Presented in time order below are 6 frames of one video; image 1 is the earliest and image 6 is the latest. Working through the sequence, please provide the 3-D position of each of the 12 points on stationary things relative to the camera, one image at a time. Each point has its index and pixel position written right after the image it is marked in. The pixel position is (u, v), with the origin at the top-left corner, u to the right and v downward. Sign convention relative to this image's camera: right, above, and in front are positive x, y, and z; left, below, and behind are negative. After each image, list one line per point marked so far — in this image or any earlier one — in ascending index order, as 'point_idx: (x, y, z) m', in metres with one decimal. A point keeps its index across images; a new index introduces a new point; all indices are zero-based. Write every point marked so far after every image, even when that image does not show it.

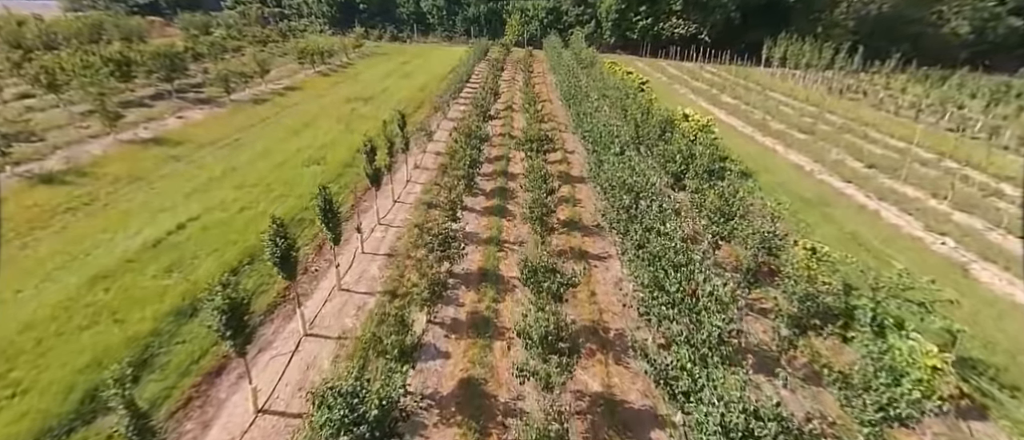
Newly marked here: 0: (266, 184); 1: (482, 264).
0: (-10.1, +1.4, +18.7) m
1: (-0.9, -1.5, +15.0) m
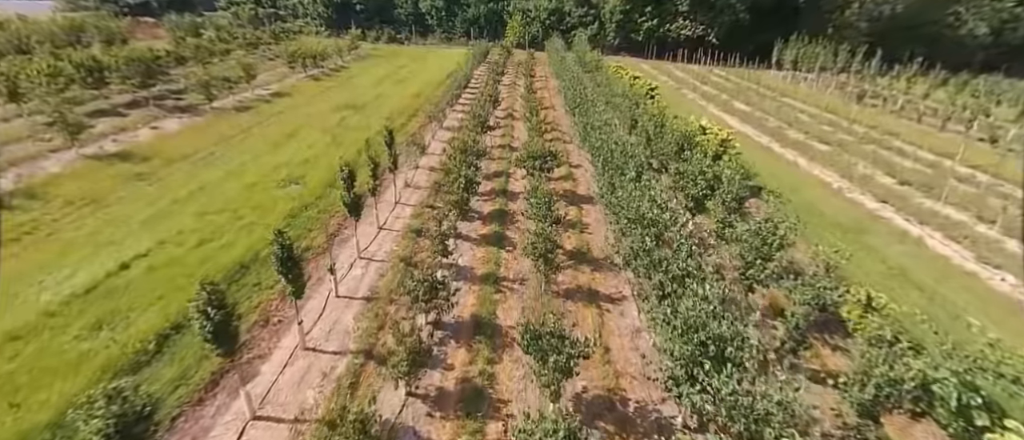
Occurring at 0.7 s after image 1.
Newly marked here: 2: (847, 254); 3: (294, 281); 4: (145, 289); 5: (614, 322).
0: (-10.1, +0.4, +16.6) m
1: (-1.0, -2.5, +12.8) m
2: (+12.3, -1.2, +16.7) m
3: (-4.8, -1.3, +10.0) m
4: (-9.6, -1.8, +12.0) m
5: (+2.9, -2.8, +12.8) m
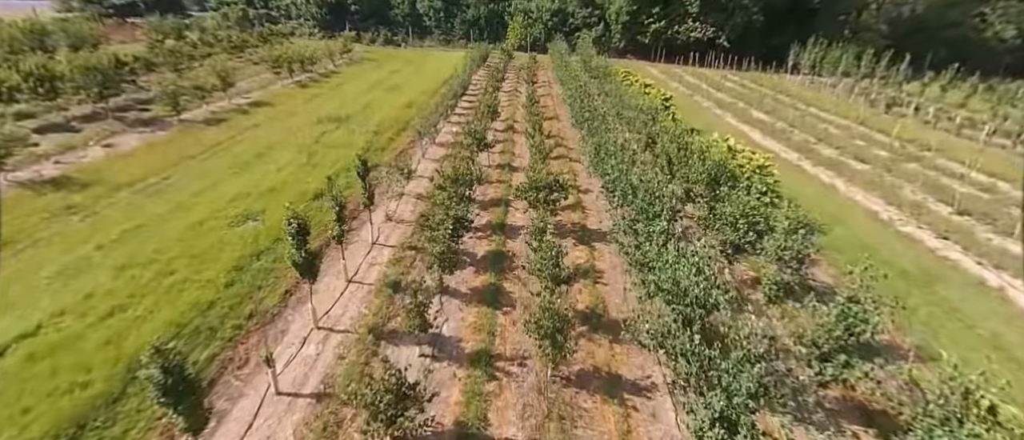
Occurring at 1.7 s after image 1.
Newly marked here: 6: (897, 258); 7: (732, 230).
0: (-10.2, -1.2, +13.5) m
1: (-1.1, -4.1, +9.7) m
2: (+12.3, -2.8, +13.5) m
3: (-4.9, -2.9, +6.9) m
4: (-9.7, -3.4, +8.9) m
5: (+2.8, -4.4, +9.6) m
6: (+14.2, -1.4, +16.9) m
7: (+6.7, -0.3, +14.0) m
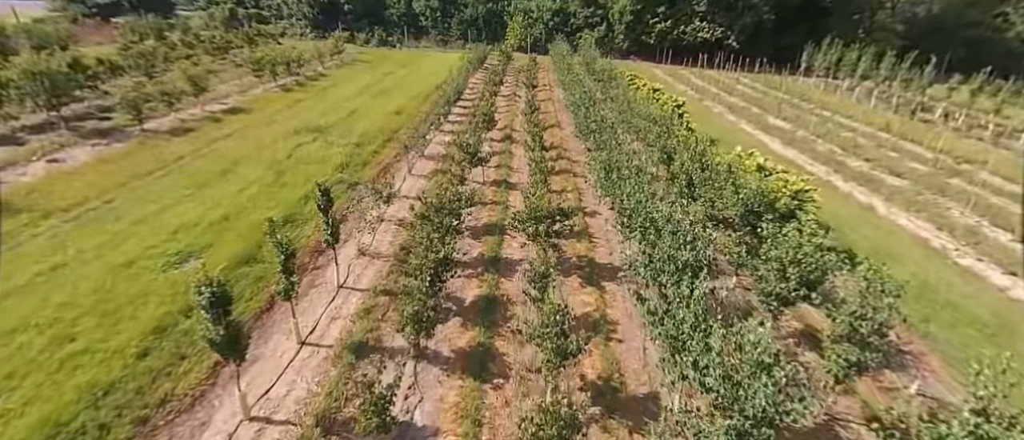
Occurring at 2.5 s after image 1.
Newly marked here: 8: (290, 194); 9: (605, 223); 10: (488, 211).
0: (-10.3, -2.3, +10.7) m
1: (-1.2, -5.2, +6.9) m
2: (+12.1, -4.0, +10.8) m
3: (-5.1, -4.0, +4.2) m
4: (-9.9, -4.5, +6.1) m
5: (+2.6, -5.6, +6.9) m
6: (+14.1, -2.5, +14.2) m
7: (+6.6, -1.5, +11.2) m
8: (-8.8, +1.0, +18.1) m
9: (+3.8, -0.1, +18.4) m
10: (-1.0, +0.4, +19.3) m
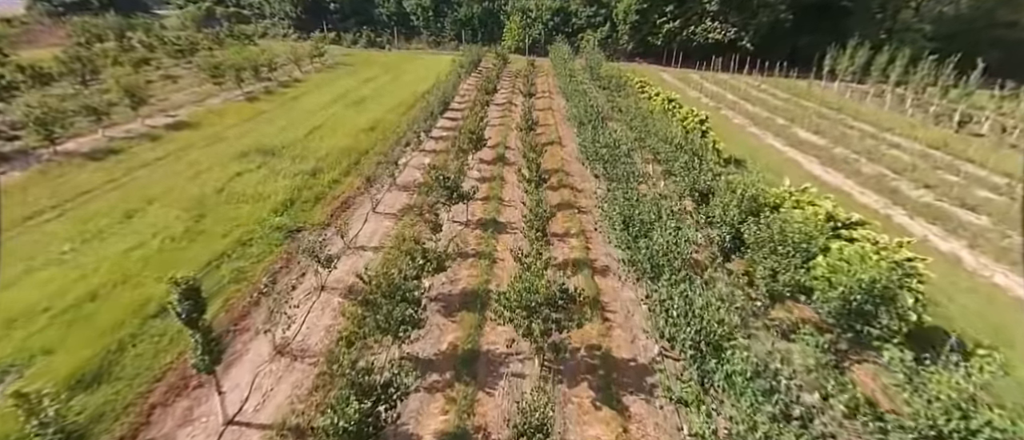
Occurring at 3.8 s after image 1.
0: (-10.8, -4.3, +6.2) m
1: (-1.7, -7.2, +2.4) m
2: (+11.7, -6.0, +6.2) m
3: (-5.5, -6.0, -0.4) m
4: (-10.3, -6.5, +1.6) m
5: (+2.2, -7.5, +2.3) m
6: (+13.7, -4.5, +9.6) m
7: (+6.1, -3.4, +6.7) m
8: (-9.3, -0.9, +13.6) m
9: (+3.3, -2.1, +13.9) m
10: (-1.4, -1.6, +14.8) m
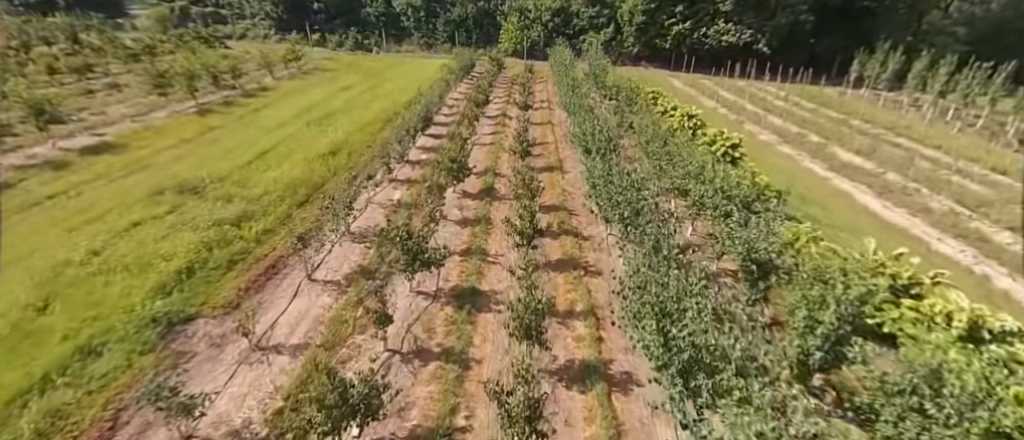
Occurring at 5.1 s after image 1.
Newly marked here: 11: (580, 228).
0: (-11.3, -6.3, +1.5) m
1: (-2.2, -9.3, -2.3) m
2: (+11.2, -8.1, +1.5) m
3: (-6.0, -8.0, -5.1) m
4: (-10.8, -8.5, -3.1) m
5: (+1.7, -9.6, -2.4) m
6: (+13.2, -6.6, +4.9) m
7: (+5.7, -5.5, +2.0) m
8: (-9.7, -3.0, +8.9) m
9: (+2.9, -4.2, +9.2) m
10: (-1.9, -3.6, +10.1) m
11: (+2.6, -0.3, +17.4) m
